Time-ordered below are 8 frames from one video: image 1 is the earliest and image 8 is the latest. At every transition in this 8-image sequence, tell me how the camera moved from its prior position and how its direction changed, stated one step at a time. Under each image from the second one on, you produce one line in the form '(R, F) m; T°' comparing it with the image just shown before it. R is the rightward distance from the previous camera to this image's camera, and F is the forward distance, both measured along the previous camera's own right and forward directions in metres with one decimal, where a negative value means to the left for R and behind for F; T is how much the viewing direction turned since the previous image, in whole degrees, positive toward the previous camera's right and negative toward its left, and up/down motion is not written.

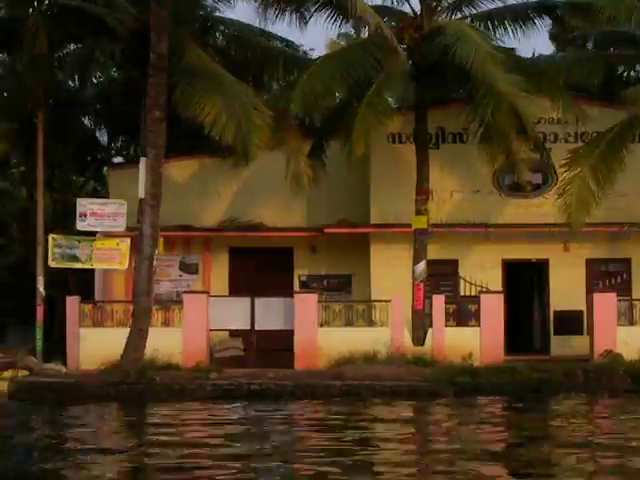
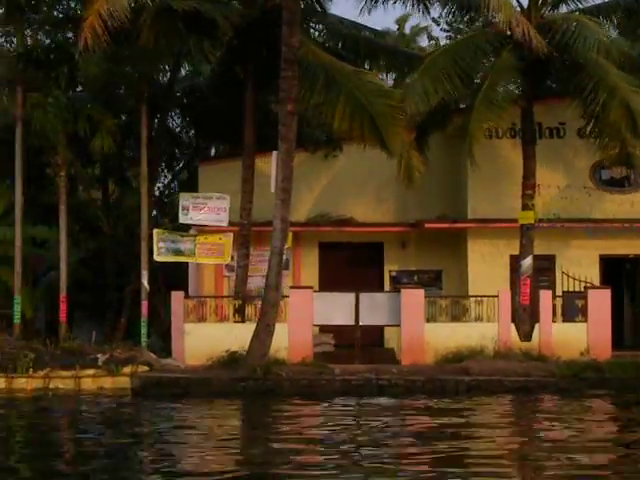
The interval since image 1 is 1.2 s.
(-2.3, +0.1) m; 0°
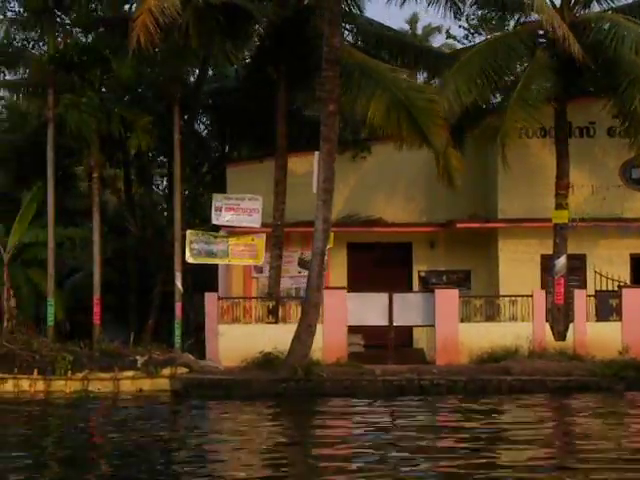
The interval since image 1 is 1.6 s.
(-0.7, 0.0) m; 0°
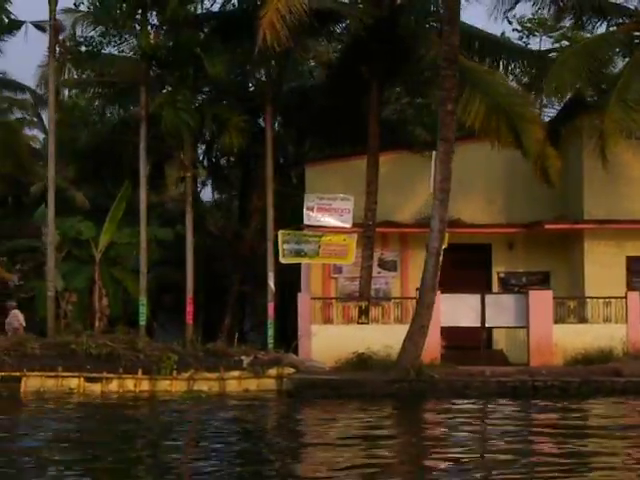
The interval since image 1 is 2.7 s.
(-2.0, +0.1) m; 0°
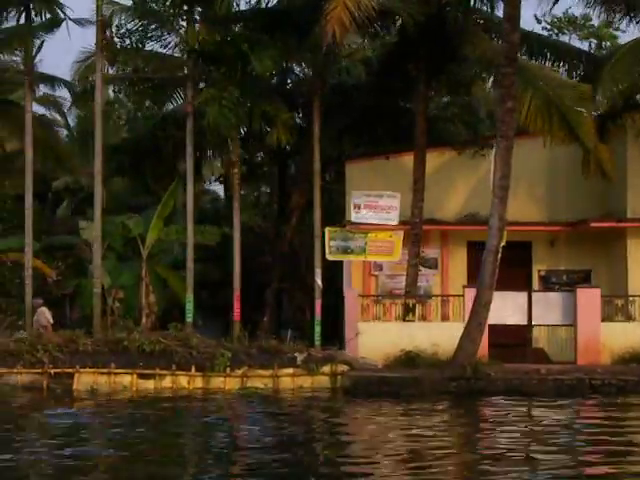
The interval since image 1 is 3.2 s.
(-1.0, 0.0) m; 0°
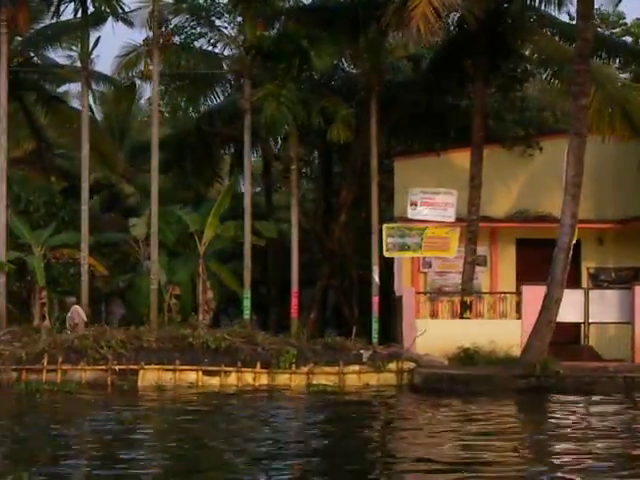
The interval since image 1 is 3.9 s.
(-1.3, 0.0) m; 0°
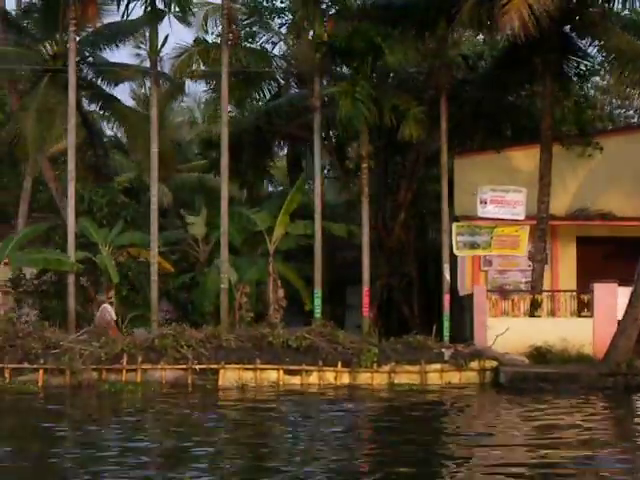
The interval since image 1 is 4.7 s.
(-1.5, +0.1) m; 0°
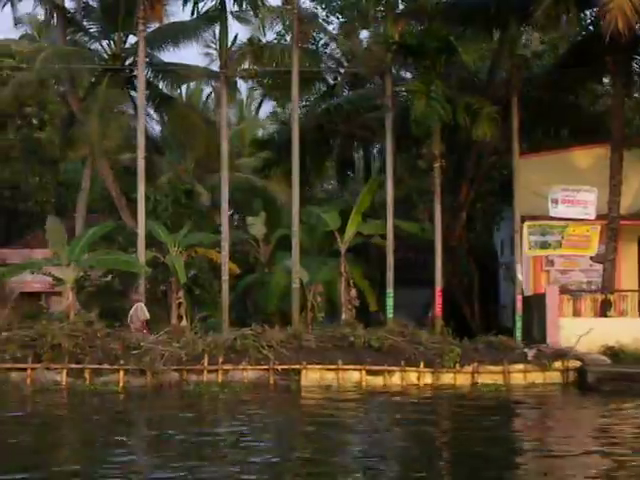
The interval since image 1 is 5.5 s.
(-1.5, +0.1) m; 0°
